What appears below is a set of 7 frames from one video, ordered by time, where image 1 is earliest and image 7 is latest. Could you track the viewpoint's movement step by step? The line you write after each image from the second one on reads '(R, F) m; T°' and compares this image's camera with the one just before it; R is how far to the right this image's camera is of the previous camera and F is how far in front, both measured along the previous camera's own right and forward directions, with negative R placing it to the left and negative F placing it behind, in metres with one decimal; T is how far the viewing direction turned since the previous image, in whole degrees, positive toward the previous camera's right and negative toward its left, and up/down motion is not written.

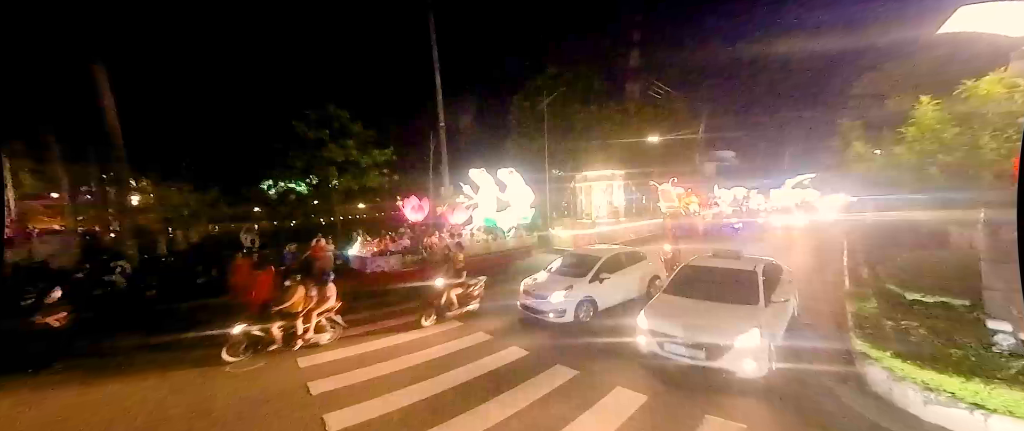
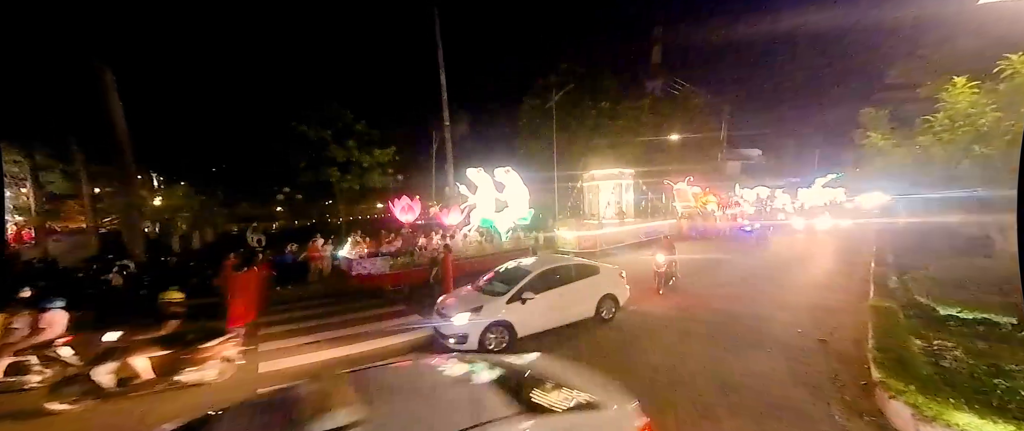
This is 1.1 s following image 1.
(+0.8, +0.7) m; -3°
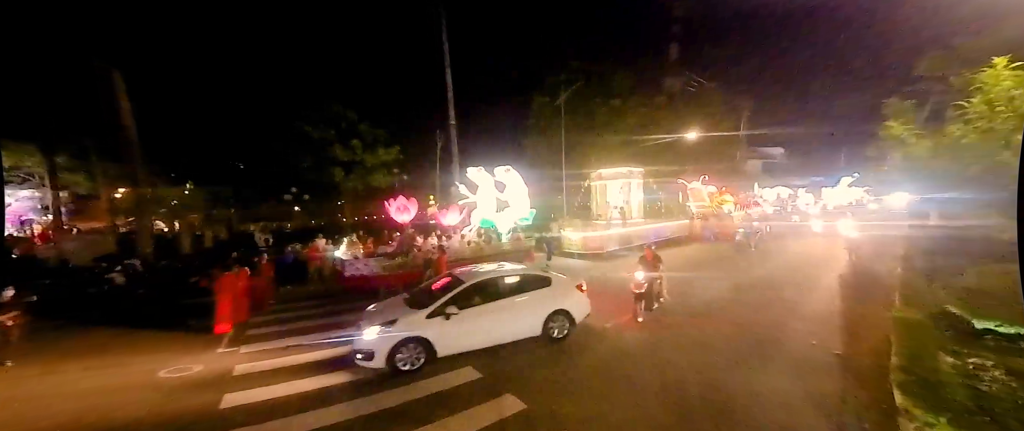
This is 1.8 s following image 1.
(+0.5, +0.5) m; -2°
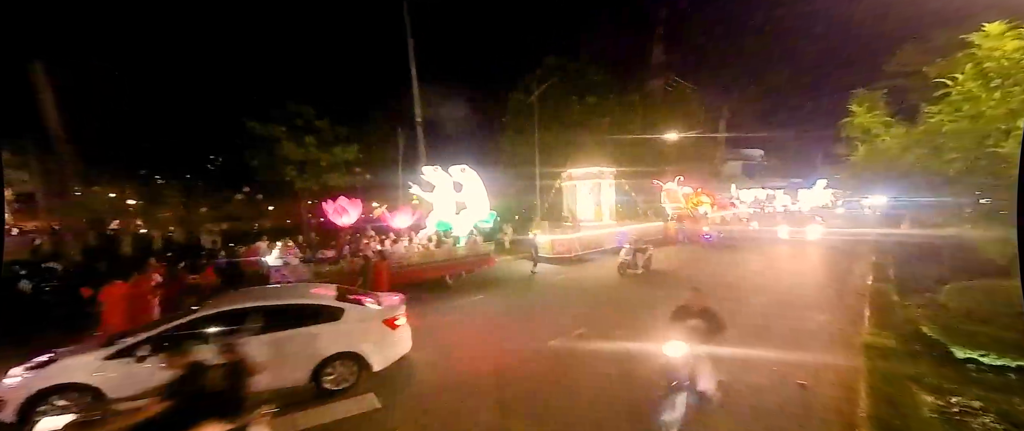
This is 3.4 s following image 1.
(+1.0, +1.0) m; +2°
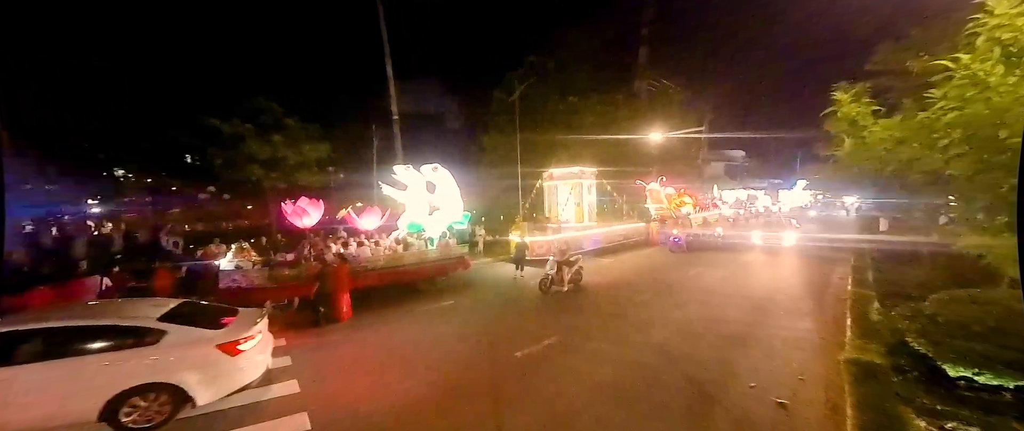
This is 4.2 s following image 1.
(+0.4, +0.5) m; +2°
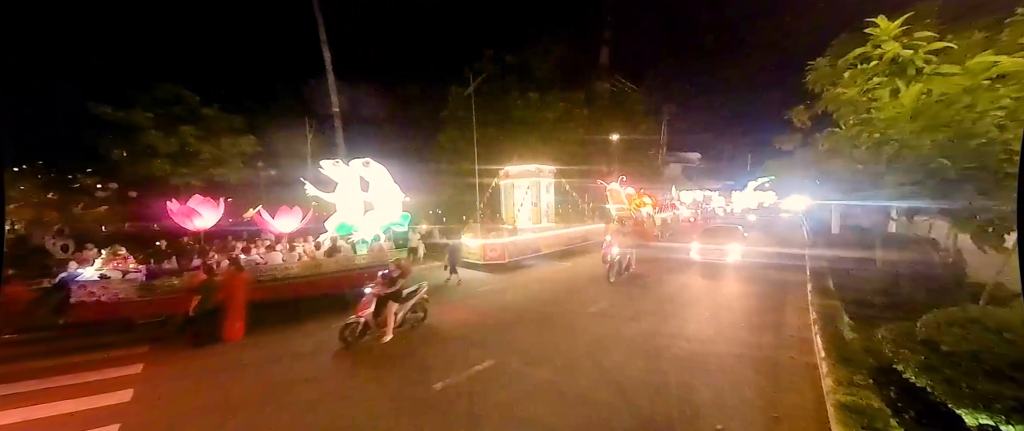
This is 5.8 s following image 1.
(+0.6, +1.3) m; +5°
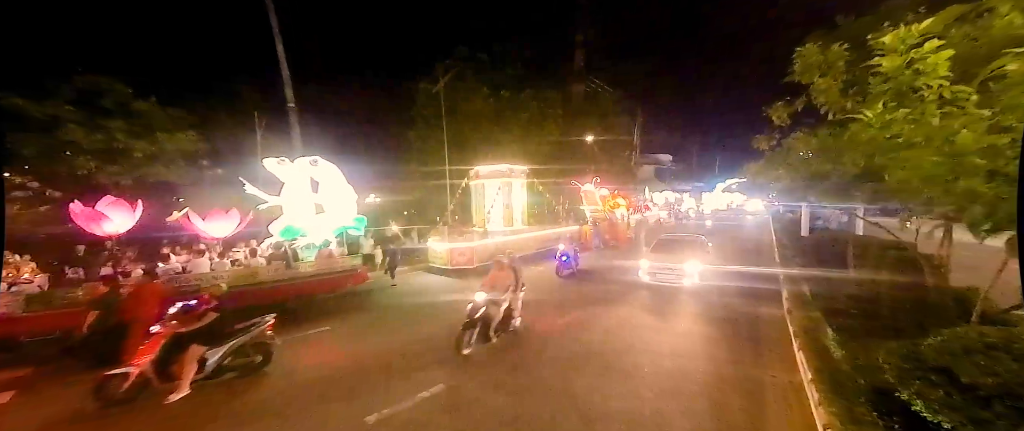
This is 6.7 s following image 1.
(+0.3, +0.8) m; +3°
